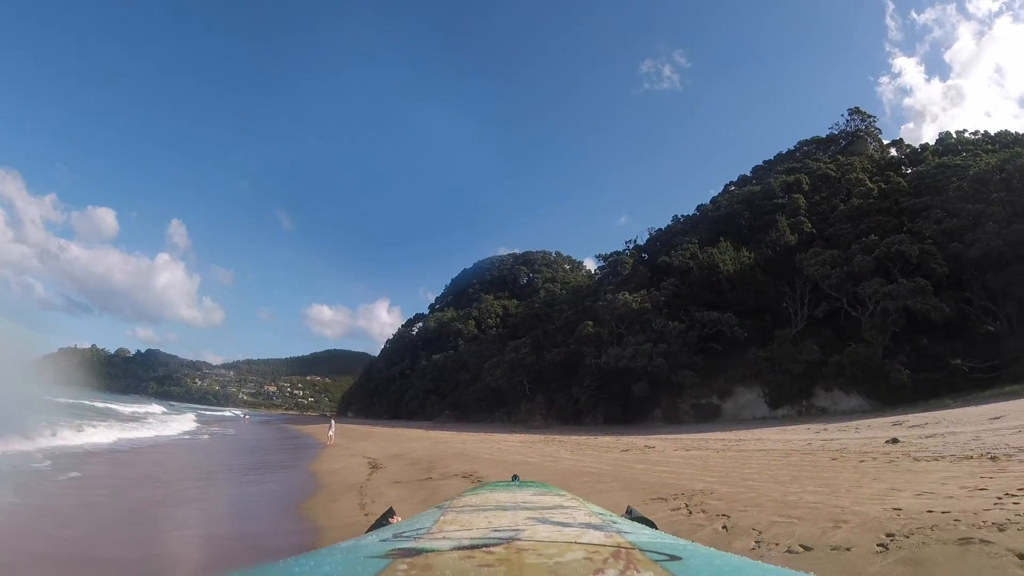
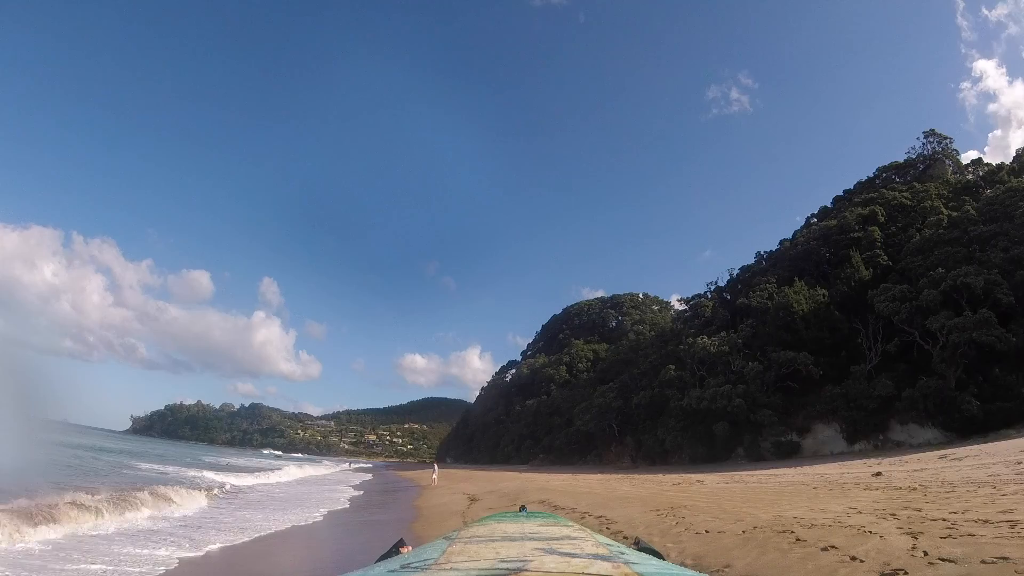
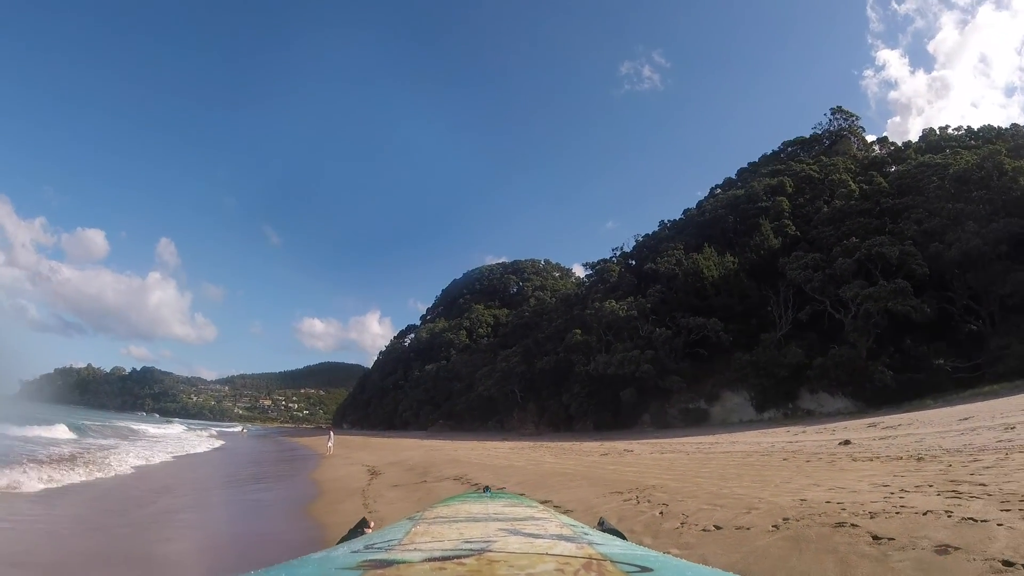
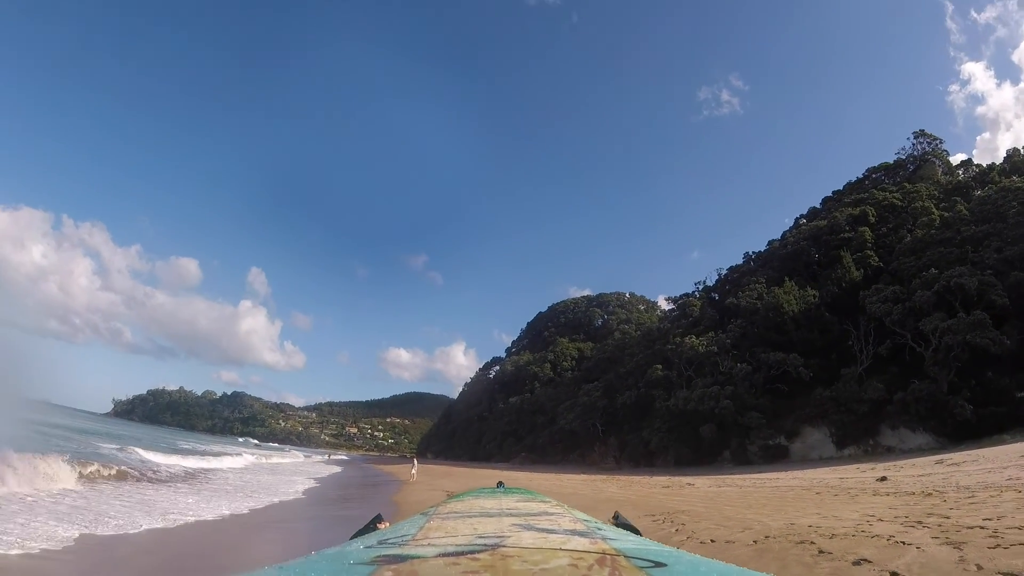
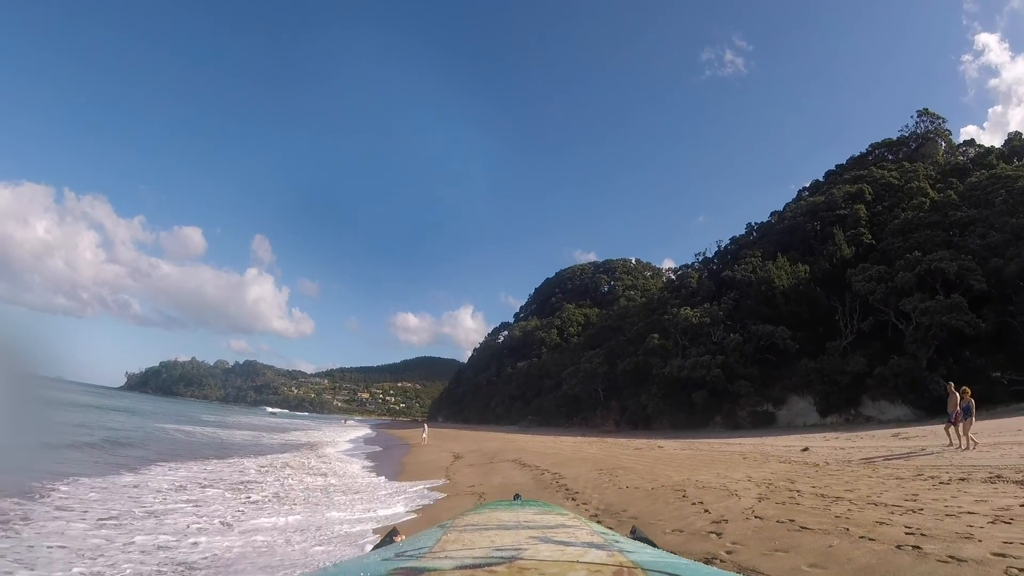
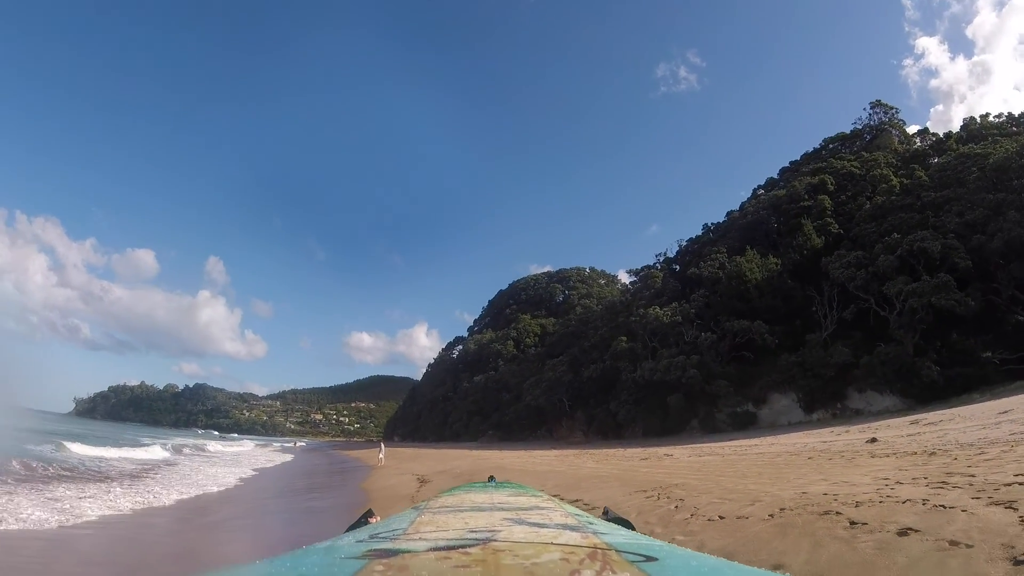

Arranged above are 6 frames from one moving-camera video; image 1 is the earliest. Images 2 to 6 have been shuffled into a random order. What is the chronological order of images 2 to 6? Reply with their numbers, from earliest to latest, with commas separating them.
3, 6, 4, 2, 5
